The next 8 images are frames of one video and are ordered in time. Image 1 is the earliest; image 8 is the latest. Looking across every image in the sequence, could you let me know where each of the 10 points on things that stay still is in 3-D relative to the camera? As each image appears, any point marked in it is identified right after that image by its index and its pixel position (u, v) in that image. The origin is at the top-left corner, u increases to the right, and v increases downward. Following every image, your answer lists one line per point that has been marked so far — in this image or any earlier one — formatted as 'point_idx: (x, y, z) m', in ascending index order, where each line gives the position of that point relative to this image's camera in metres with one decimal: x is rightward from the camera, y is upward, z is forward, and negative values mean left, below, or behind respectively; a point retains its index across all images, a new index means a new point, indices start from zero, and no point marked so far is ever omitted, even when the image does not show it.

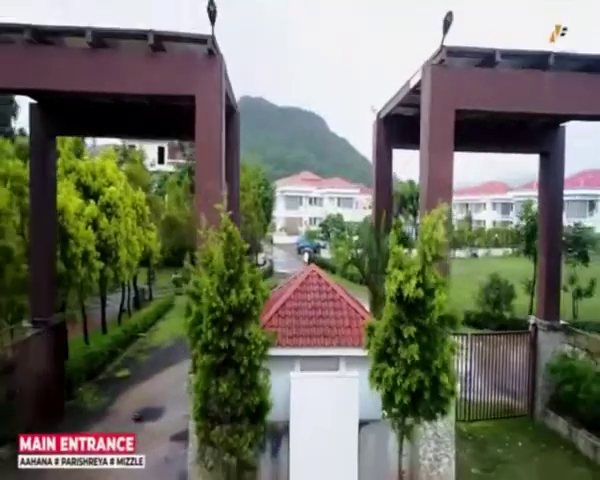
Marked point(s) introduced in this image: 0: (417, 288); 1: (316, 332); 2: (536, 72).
0: (+0.7, -0.3, +4.6) m
1: (+0.1, -0.7, +5.5) m
2: (+1.9, +1.3, +5.7) m
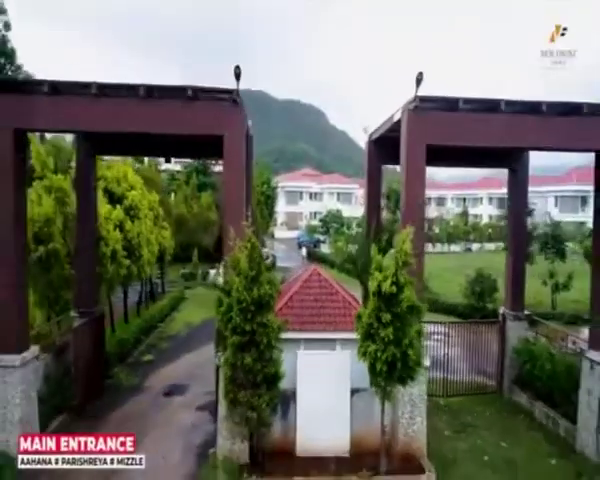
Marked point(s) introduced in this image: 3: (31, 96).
0: (+0.8, -0.4, +6.1) m
1: (+0.2, -0.8, +7.0) m
2: (+2.0, +1.3, +7.2) m
3: (-2.6, +1.4, +6.8) m
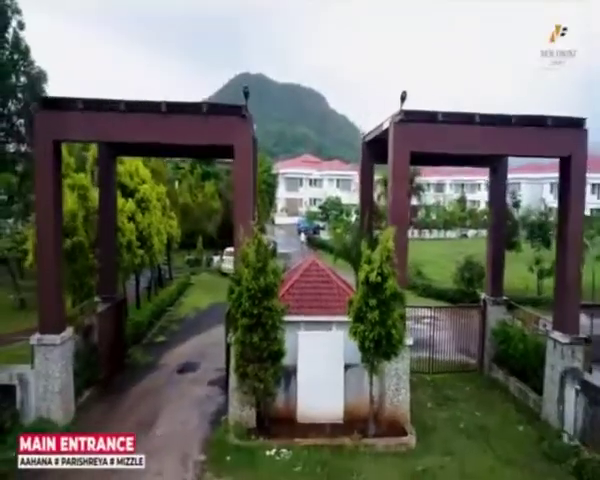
0: (+0.8, -0.4, +7.1) m
1: (+0.2, -0.8, +8.1) m
2: (+2.0, +1.3, +8.2) m
3: (-2.6, +1.4, +7.8) m
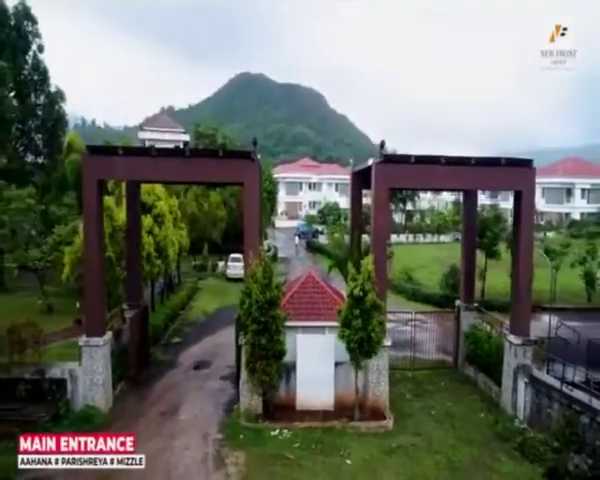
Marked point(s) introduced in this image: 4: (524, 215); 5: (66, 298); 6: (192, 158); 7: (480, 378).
0: (+0.8, -0.7, +8.9) m
1: (+0.2, -1.0, +9.8) m
2: (+1.9, +1.1, +9.9) m
3: (-2.6, +1.2, +9.5) m
4: (+3.4, +0.3, +10.4) m
5: (-6.0, -1.5, +17.7) m
6: (-1.5, +1.1, +9.6) m
7: (+3.1, -2.3, +11.7) m
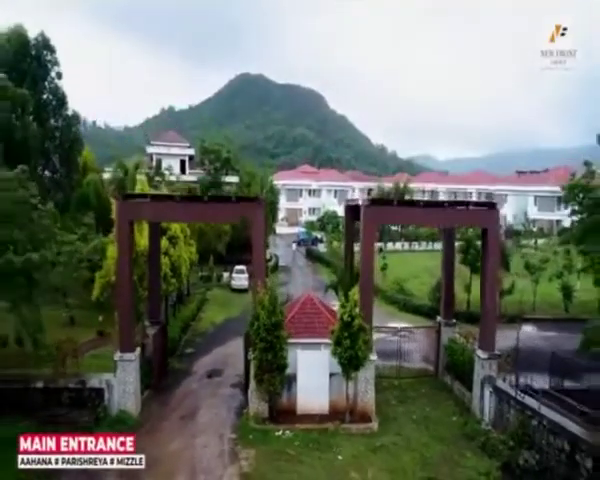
0: (+0.8, -1.2, +10.7) m
1: (+0.2, -1.5, +11.6) m
2: (+1.9, +0.5, +11.7) m
3: (-2.6, +0.6, +11.3) m
4: (+3.4, -0.2, +12.2) m
5: (-6.0, -2.0, +19.5) m
6: (-1.5, +0.6, +11.4) m
7: (+3.1, -2.9, +13.5) m
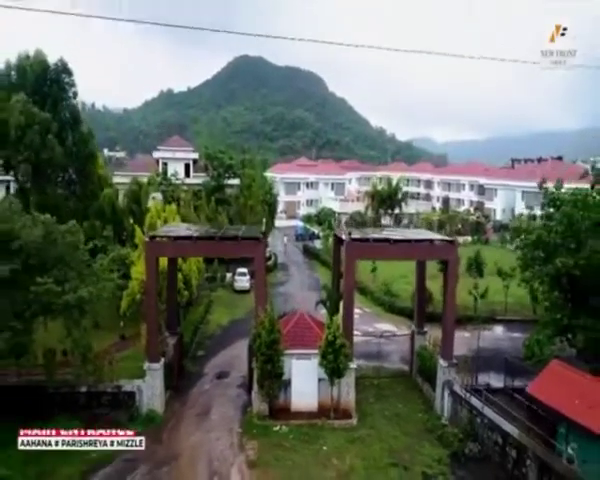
0: (+0.6, -1.8, +13.3) m
1: (0.0, -2.2, +14.3) m
2: (+1.8, -0.1, +14.3) m
3: (-2.8, 0.0, +13.9) m
4: (+3.2, -0.8, +14.8) m
5: (-6.2, -2.4, +22.1) m
6: (-1.6, 0.0, +14.0) m
7: (+2.9, -3.4, +16.2) m
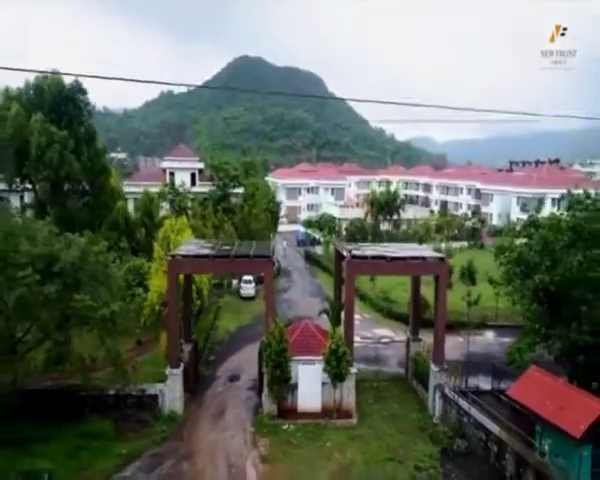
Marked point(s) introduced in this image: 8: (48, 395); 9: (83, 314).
0: (+0.8, -2.2, +14.9) m
1: (+0.2, -2.6, +15.8) m
2: (+1.9, -0.5, +15.9) m
3: (-2.6, -0.4, +15.5) m
4: (+3.4, -1.2, +16.3) m
5: (-6.0, -2.8, +23.7) m
6: (-1.5, -0.4, +15.5) m
7: (+3.1, -3.8, +17.8) m
8: (-5.4, -3.3, +14.9) m
9: (-4.2, -1.4, +13.3) m
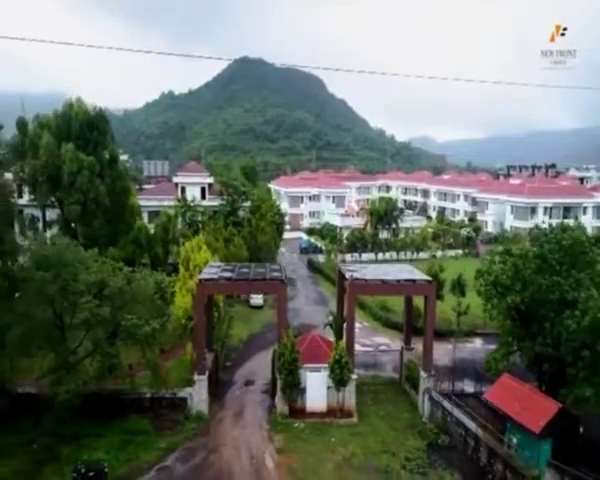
0: (+1.0, -2.9, +17.5) m
1: (+0.4, -3.2, +18.5) m
2: (+2.2, -1.1, +18.5) m
3: (-2.4, -1.1, +18.1) m
4: (+3.6, -1.9, +19.0) m
5: (-5.8, -3.5, +26.3) m
6: (-1.3, -1.1, +18.2) m
7: (+3.3, -4.5, +20.4) m
8: (-5.2, -4.0, +17.5) m
9: (-4.0, -2.1, +15.9) m
